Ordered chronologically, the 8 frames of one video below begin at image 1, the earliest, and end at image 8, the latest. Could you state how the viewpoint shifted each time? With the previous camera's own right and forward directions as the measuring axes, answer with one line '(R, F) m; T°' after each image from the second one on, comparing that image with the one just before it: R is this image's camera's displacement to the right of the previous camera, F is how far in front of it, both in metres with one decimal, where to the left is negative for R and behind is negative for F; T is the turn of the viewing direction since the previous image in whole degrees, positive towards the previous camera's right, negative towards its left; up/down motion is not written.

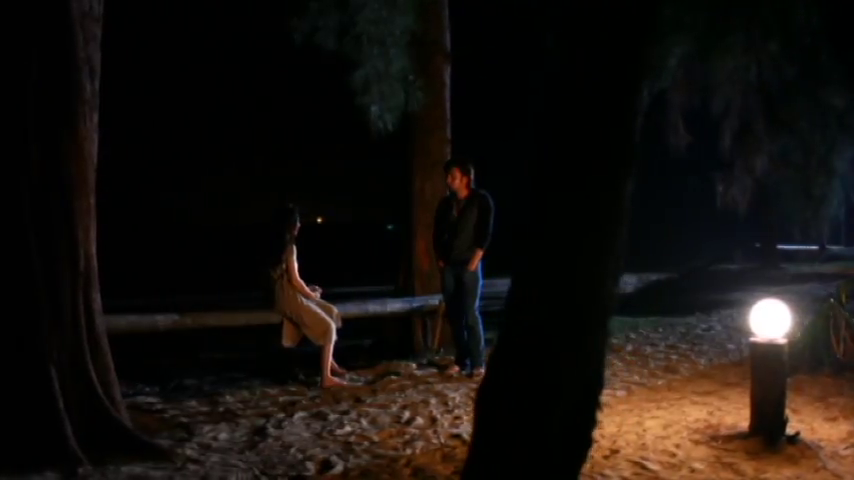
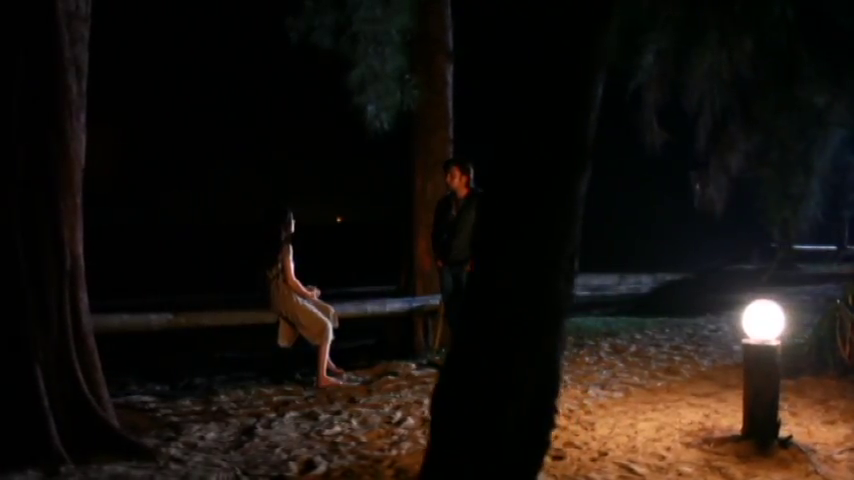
(+0.3, 0.0) m; -2°
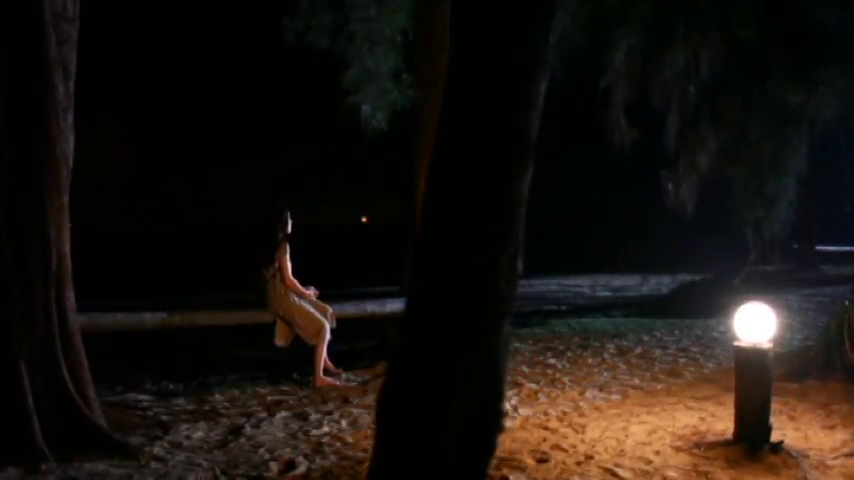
(+0.4, +0.1) m; -2°
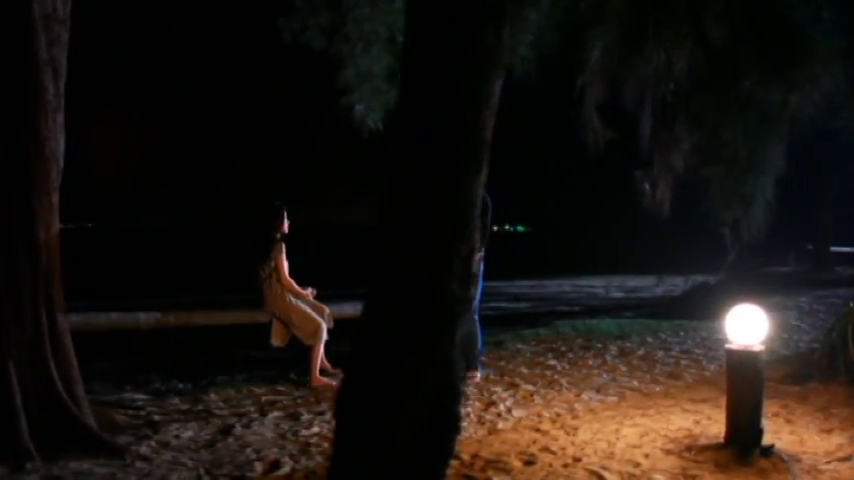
(+0.3, 0.0) m; -2°
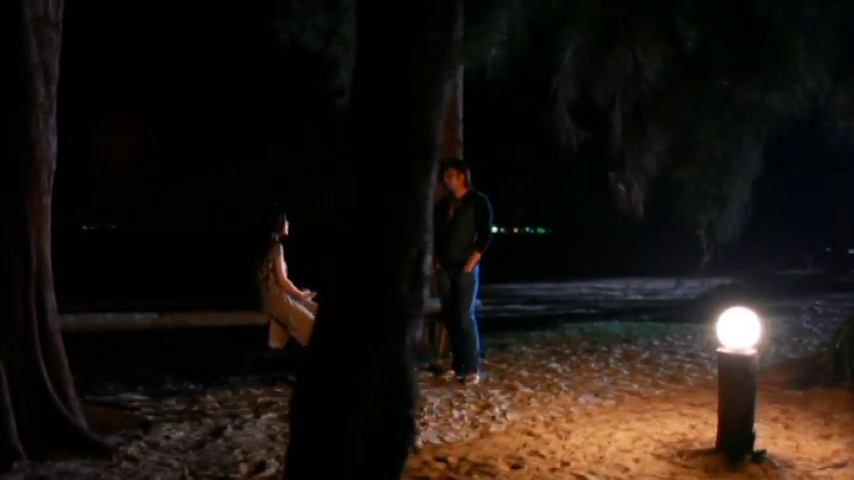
(+0.3, 0.0) m; -2°
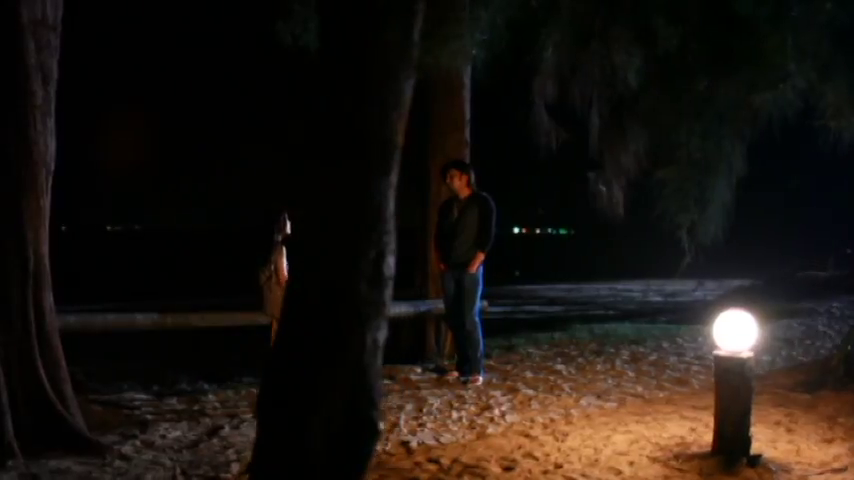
(+0.3, 0.0) m; -2°
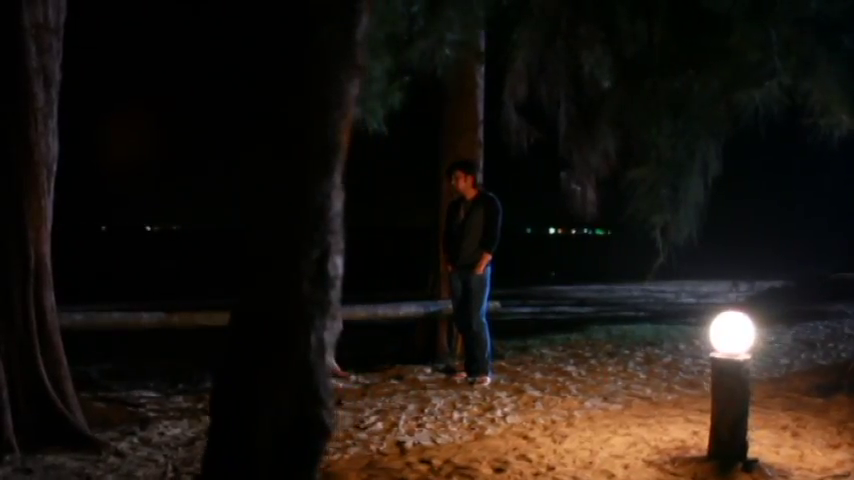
(+0.4, 0.0) m; -3°
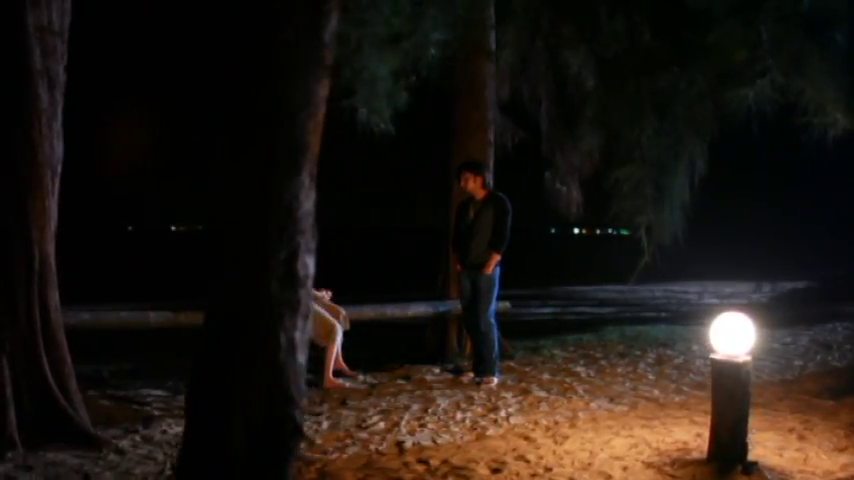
(+0.3, 0.0) m; -2°
